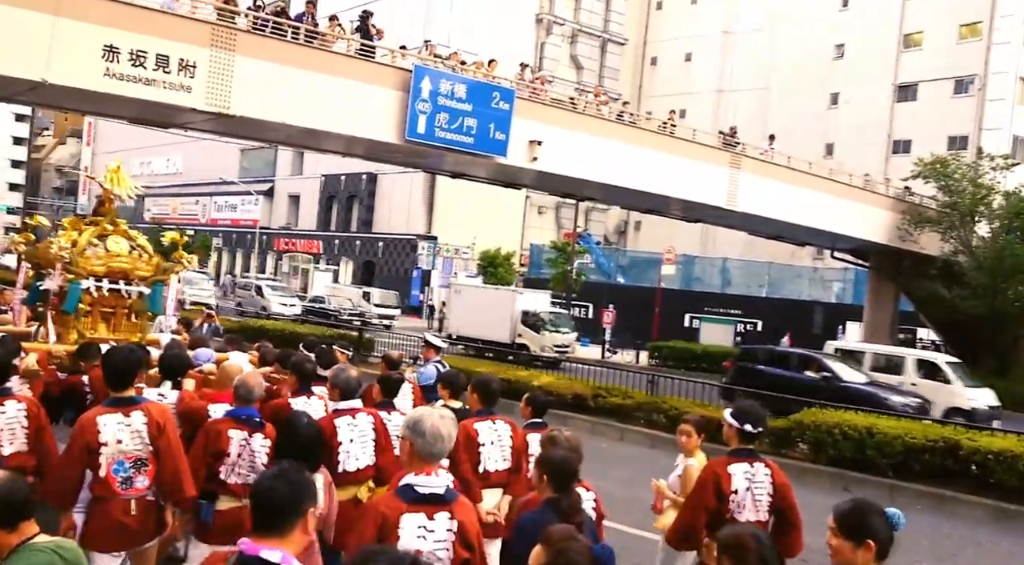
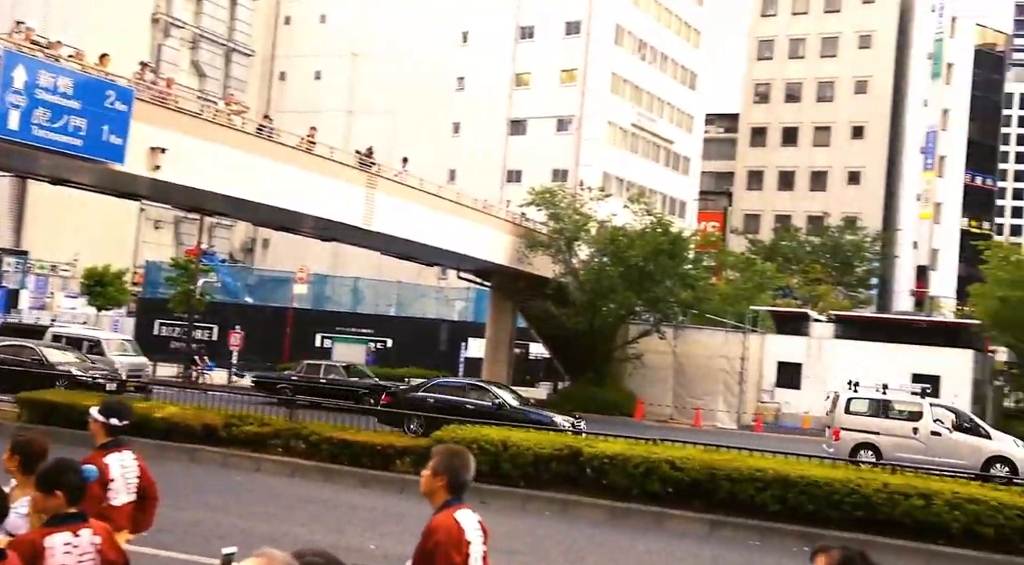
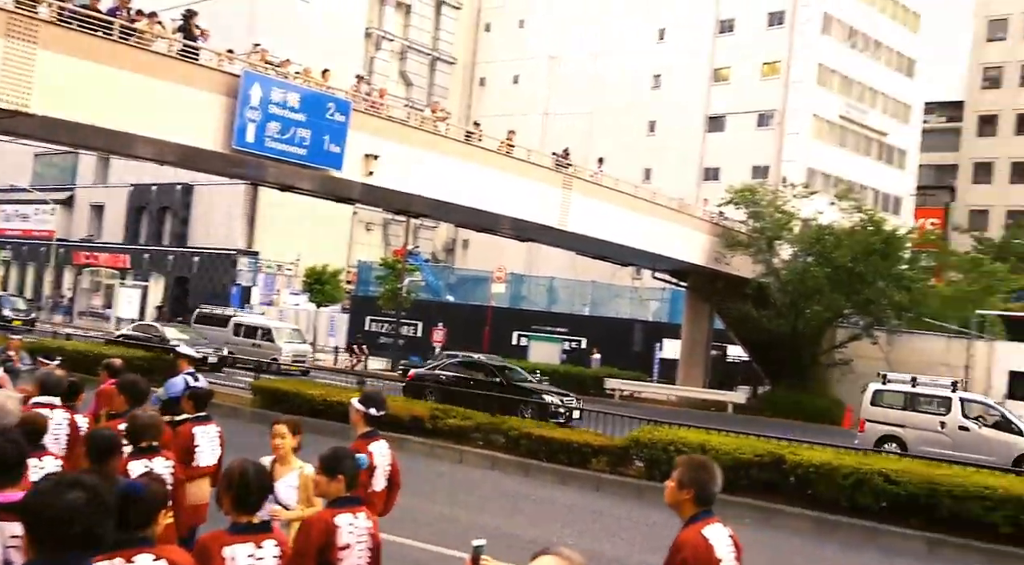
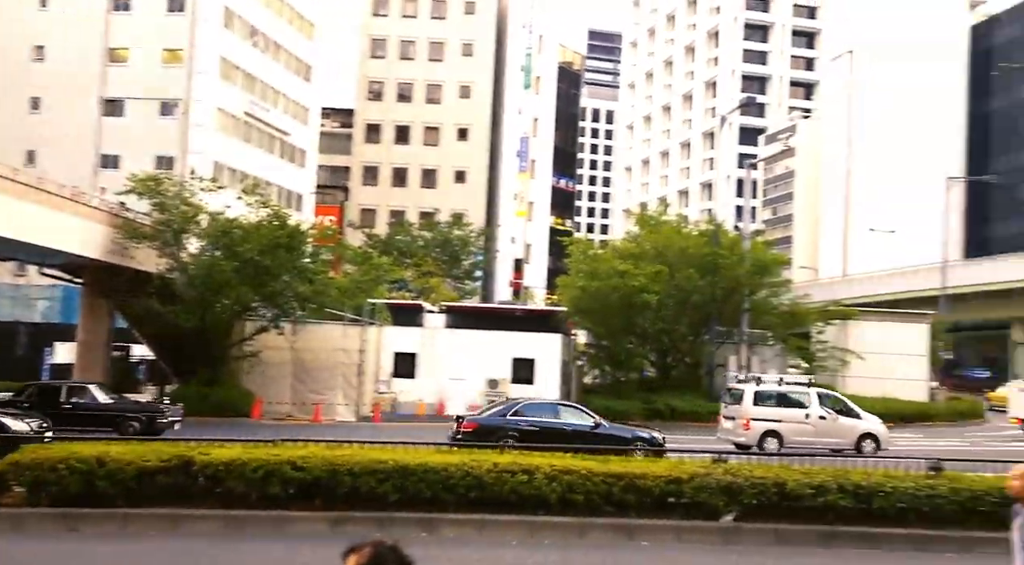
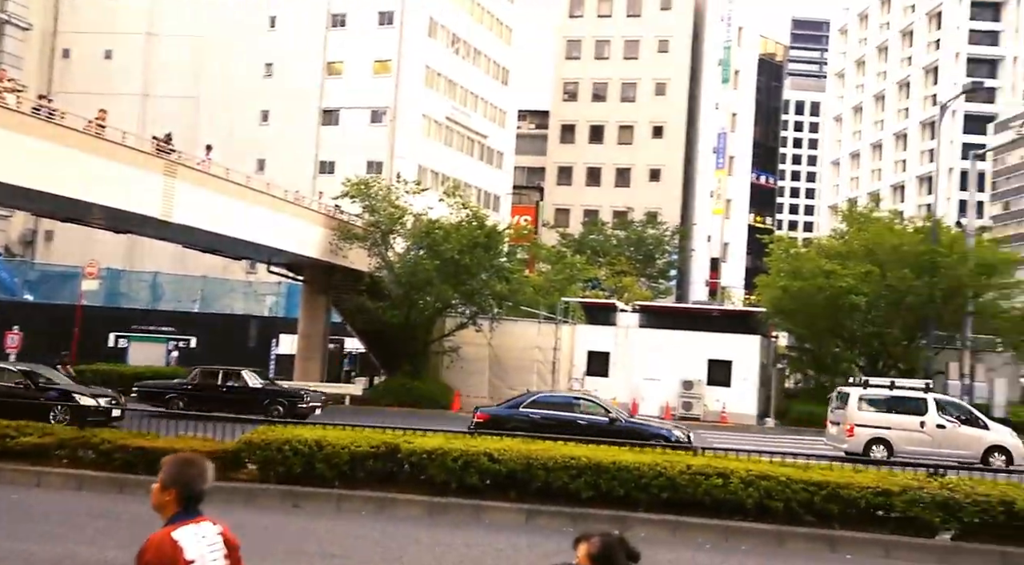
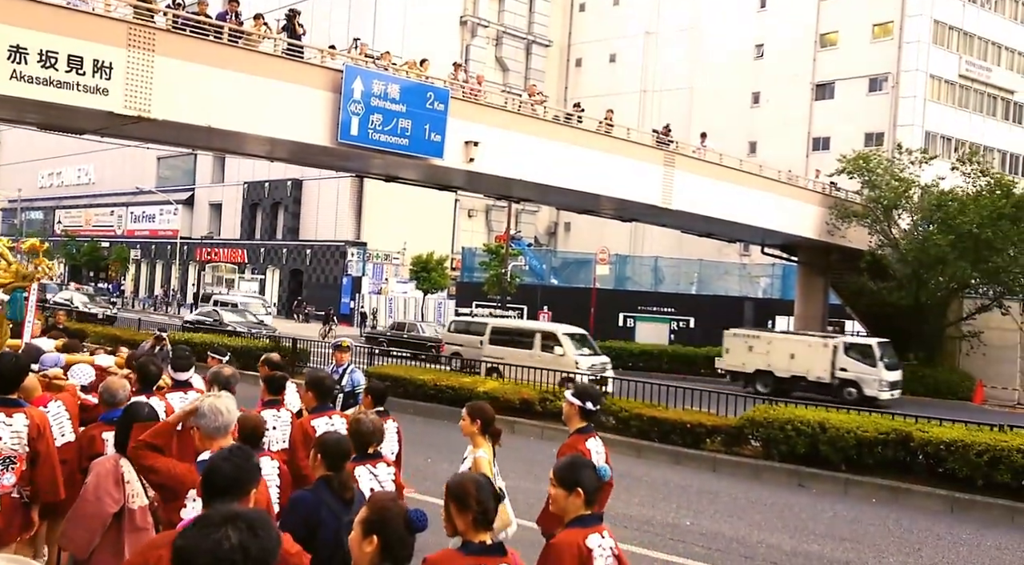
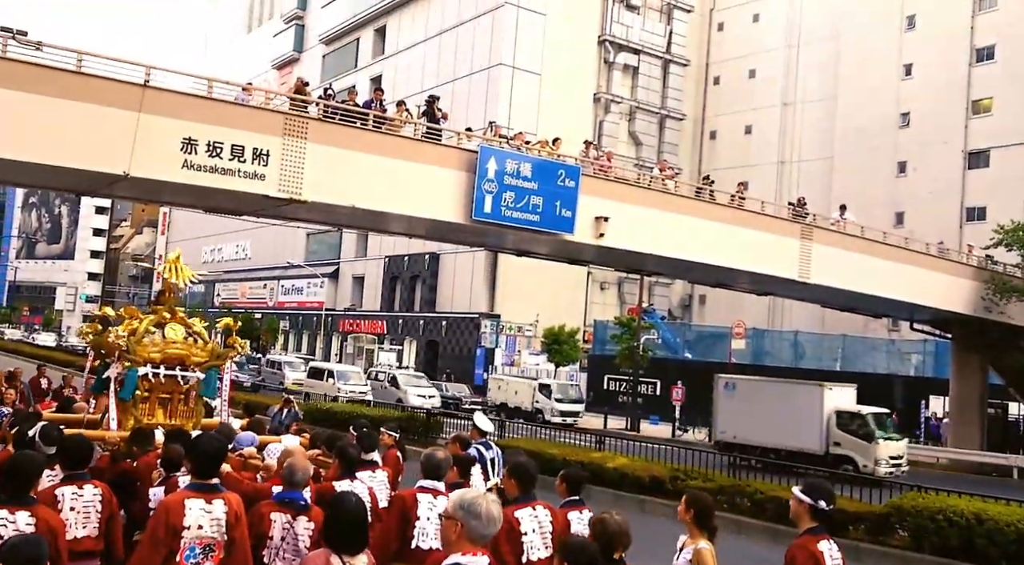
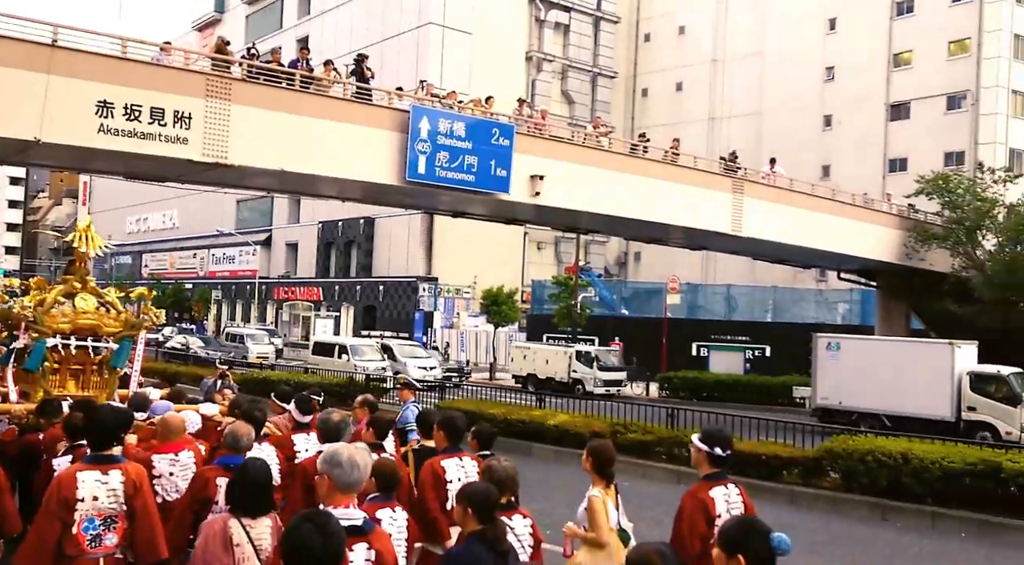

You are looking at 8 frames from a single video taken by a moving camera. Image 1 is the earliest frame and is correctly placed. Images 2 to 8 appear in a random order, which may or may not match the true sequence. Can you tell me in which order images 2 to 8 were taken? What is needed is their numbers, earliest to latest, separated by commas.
7, 8, 6, 3, 2, 5, 4
